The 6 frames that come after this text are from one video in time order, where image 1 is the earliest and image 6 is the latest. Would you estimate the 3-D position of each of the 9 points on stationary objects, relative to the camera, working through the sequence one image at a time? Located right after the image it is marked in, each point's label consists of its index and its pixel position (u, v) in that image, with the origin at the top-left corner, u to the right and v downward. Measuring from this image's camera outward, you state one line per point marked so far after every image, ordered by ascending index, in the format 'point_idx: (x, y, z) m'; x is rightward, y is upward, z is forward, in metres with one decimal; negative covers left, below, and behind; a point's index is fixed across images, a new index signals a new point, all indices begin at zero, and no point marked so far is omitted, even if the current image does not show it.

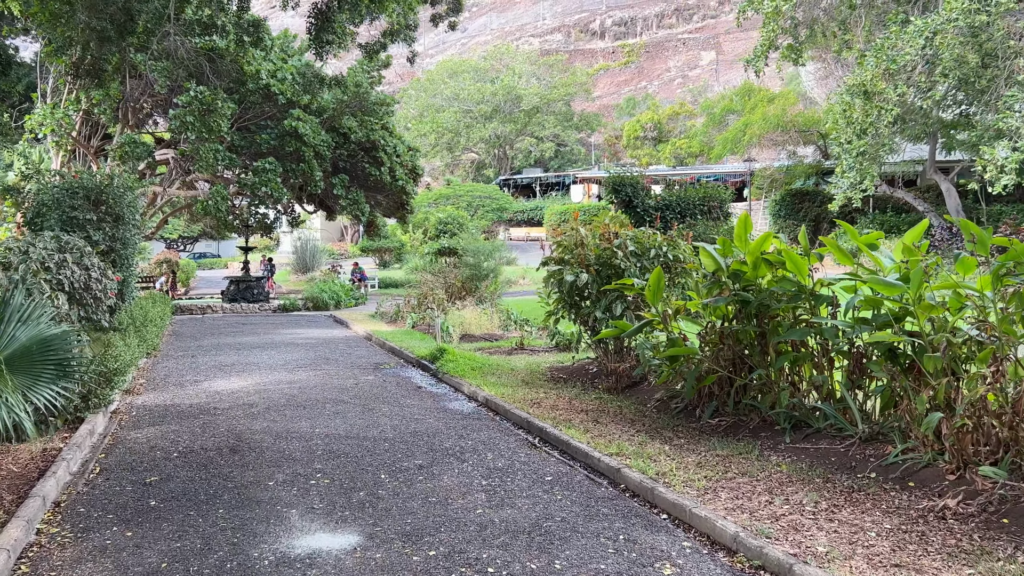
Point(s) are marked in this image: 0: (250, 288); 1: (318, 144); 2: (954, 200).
0: (-4.8, 0.0, +14.8) m
1: (-2.9, +2.1, +11.9) m
2: (+9.4, +1.9, +17.4) m
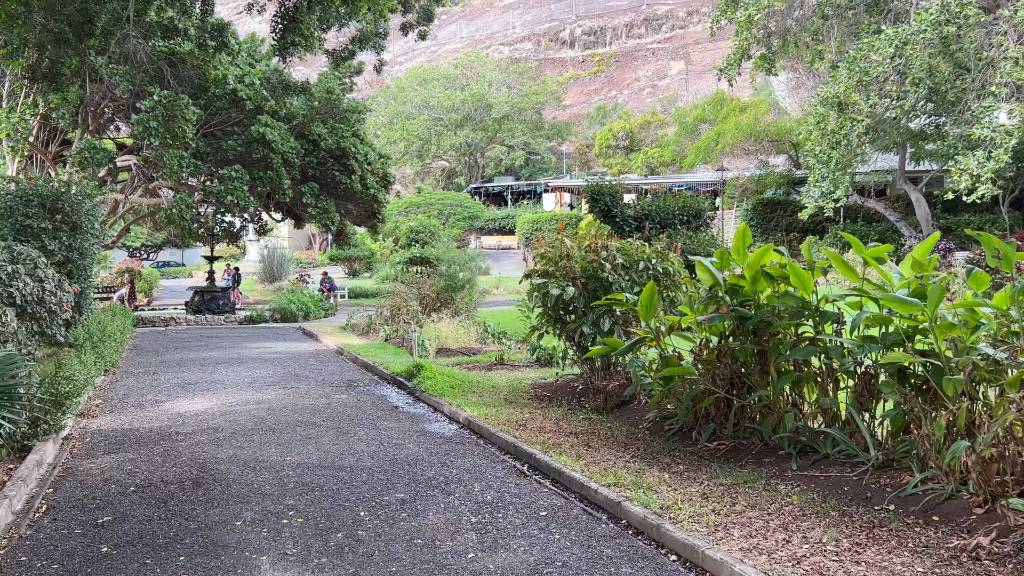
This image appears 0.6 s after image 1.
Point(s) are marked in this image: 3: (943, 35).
0: (-5.3, -0.2, +14.3) m
1: (-3.3, +1.9, +11.5) m
2: (+8.9, +1.7, +17.5) m
3: (+6.9, +4.0, +12.8) m
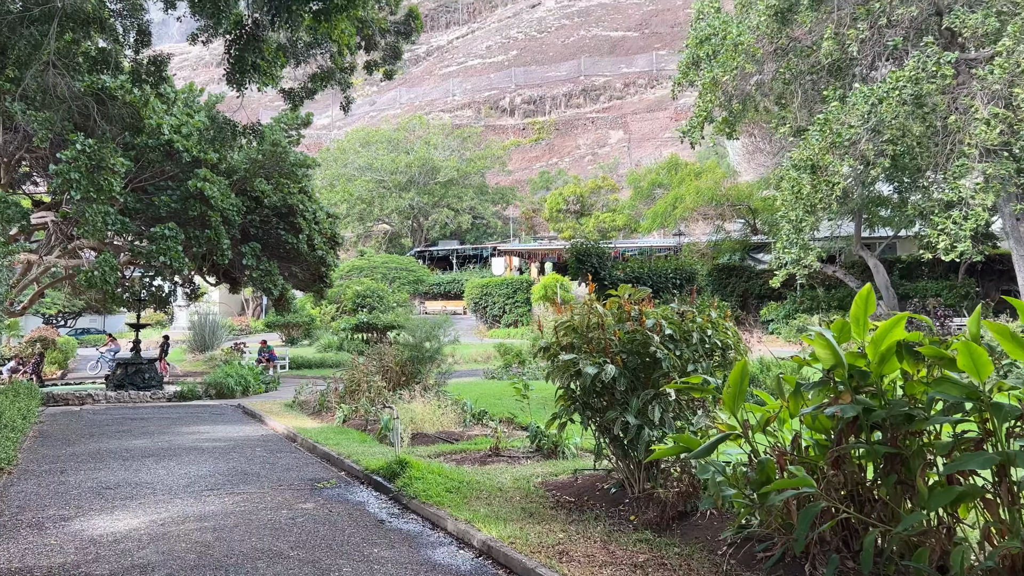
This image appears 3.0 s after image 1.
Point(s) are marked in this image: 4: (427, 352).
0: (-5.9, -1.3, +12.8) m
1: (-3.7, +1.0, +10.3) m
2: (+7.9, +0.3, +17.3) m
3: (+6.3, +2.9, +12.6) m
4: (-0.9, -0.7, +8.8) m
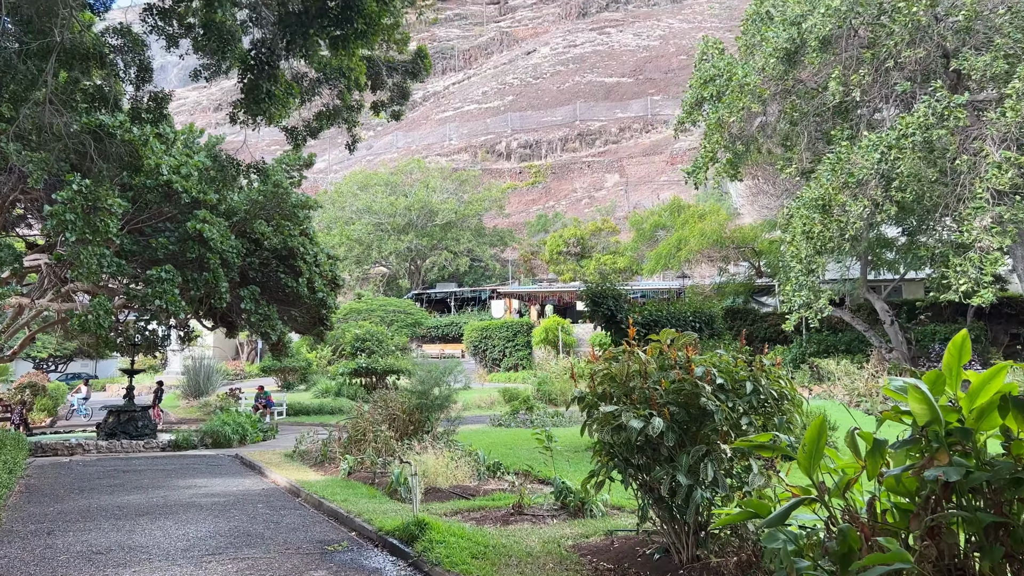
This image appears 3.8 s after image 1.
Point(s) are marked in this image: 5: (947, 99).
0: (-5.8, -2.0, +12.3) m
1: (-3.6, +0.5, +10.0) m
2: (+8.0, -0.6, +17.0) m
3: (+6.4, +2.3, +12.4) m
4: (-0.8, -1.2, +8.4) m
5: (+6.6, +2.8, +12.3) m
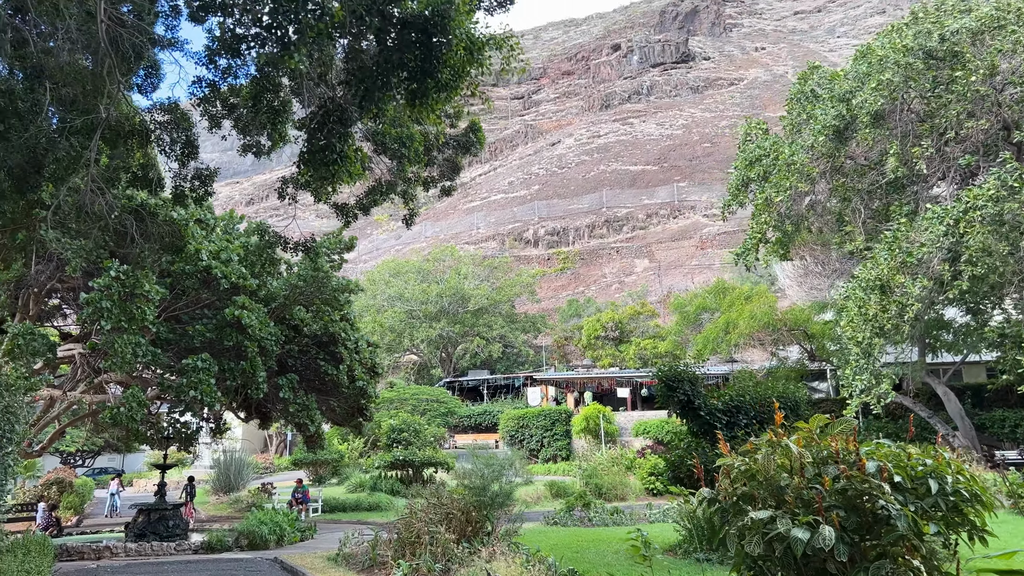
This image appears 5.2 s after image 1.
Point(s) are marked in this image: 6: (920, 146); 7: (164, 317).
0: (-5.0, -3.3, +11.6) m
1: (-2.9, -0.6, +9.5) m
2: (+8.9, -2.3, +16.0) m
3: (+7.1, +1.1, +11.8) m
4: (-0.2, -2.0, +7.6) m
5: (+7.3, +1.7, +11.7) m
6: (+6.4, +2.3, +12.7) m
7: (-4.1, -0.3, +9.6) m
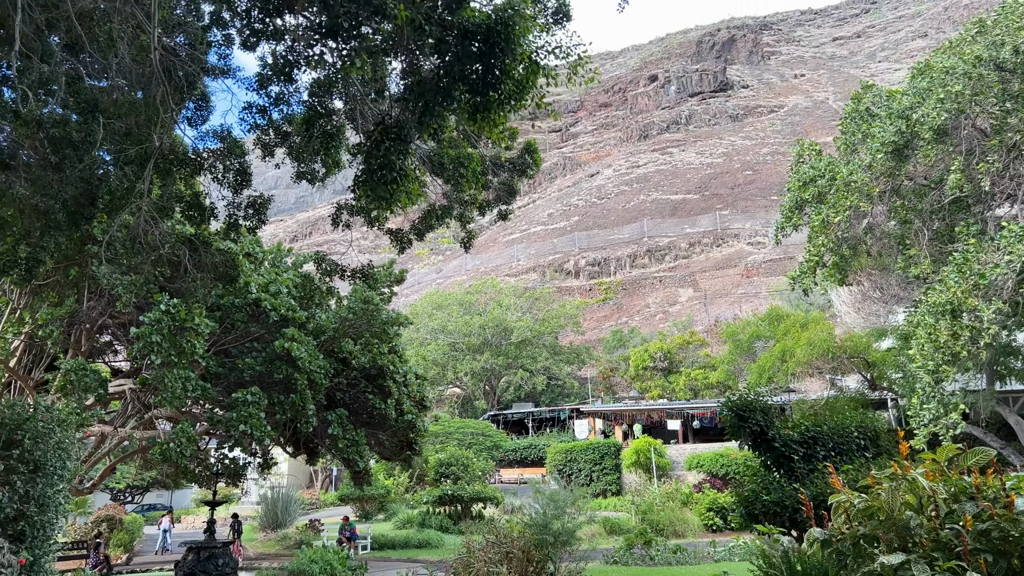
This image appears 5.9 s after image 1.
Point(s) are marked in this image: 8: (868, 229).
0: (-4.2, -3.8, +11.4) m
1: (-2.3, -0.9, +9.3) m
2: (+9.8, -2.7, +15.1) m
3: (+7.9, +0.8, +11.2) m
4: (+0.4, -2.2, +7.3) m
5: (+8.0, +1.4, +11.1) m
6: (+7.2, +1.9, +12.1) m
7: (-3.5, -0.7, +9.5) m
8: (+6.6, +1.1, +14.9) m
